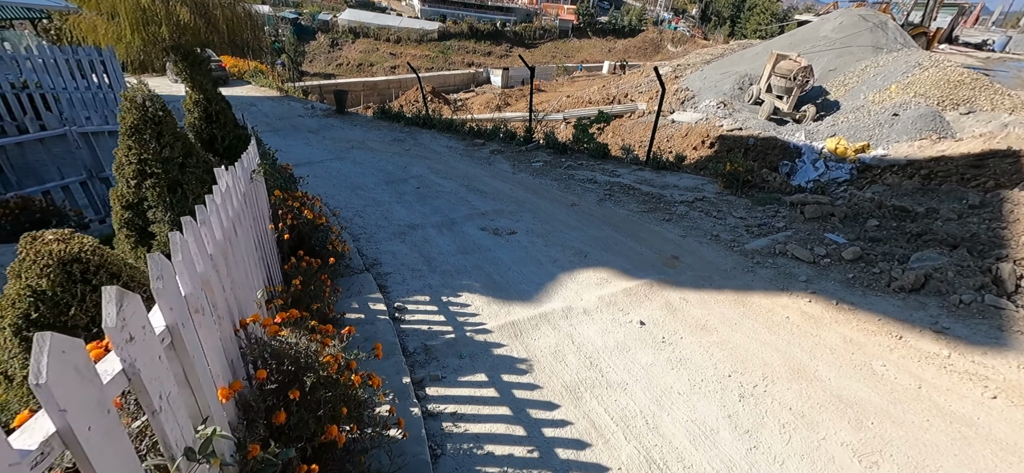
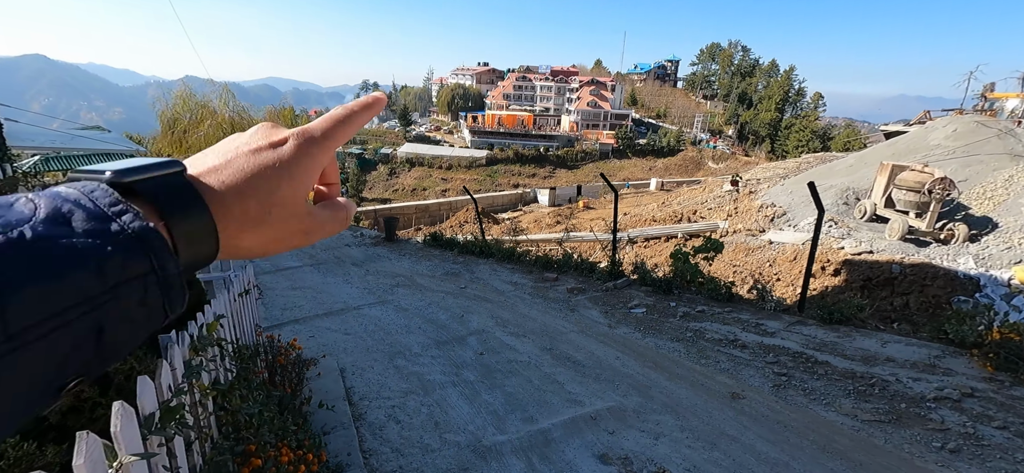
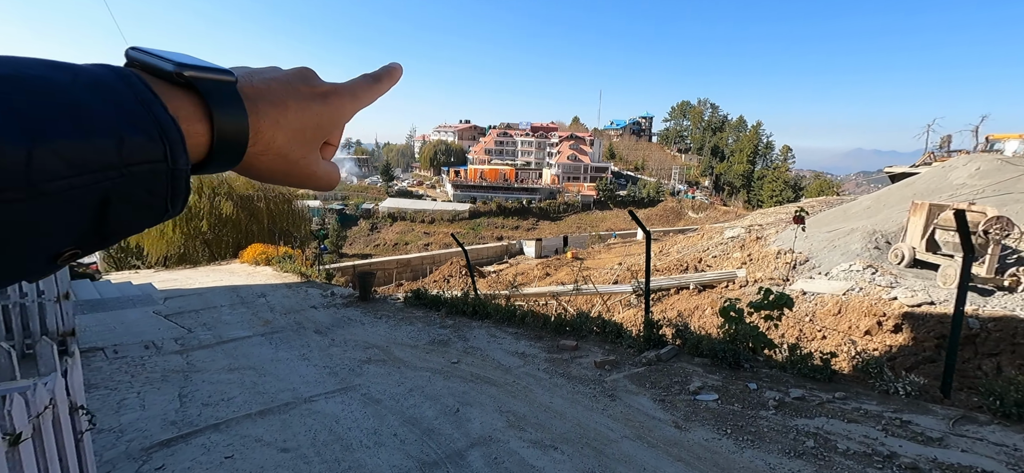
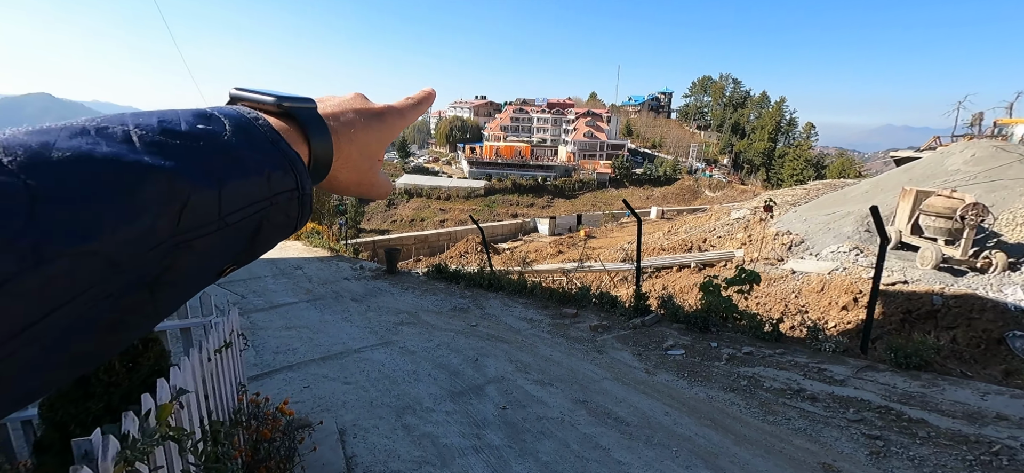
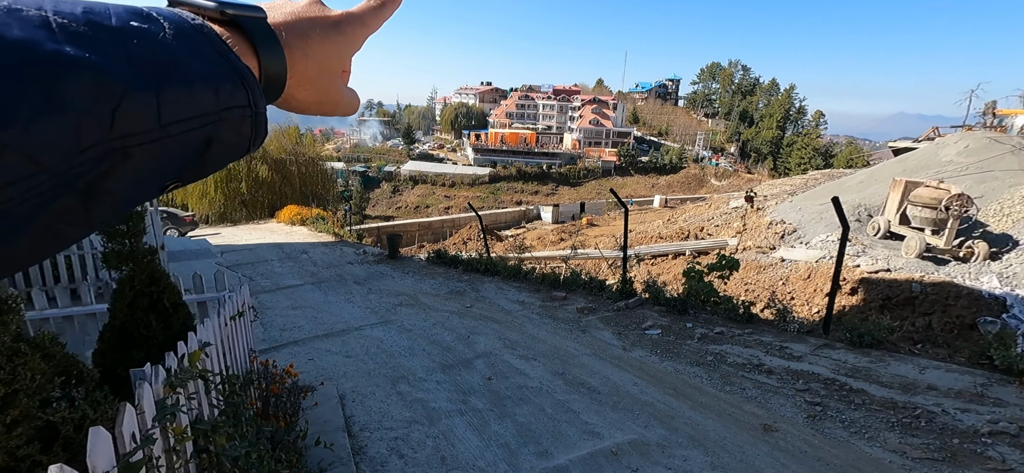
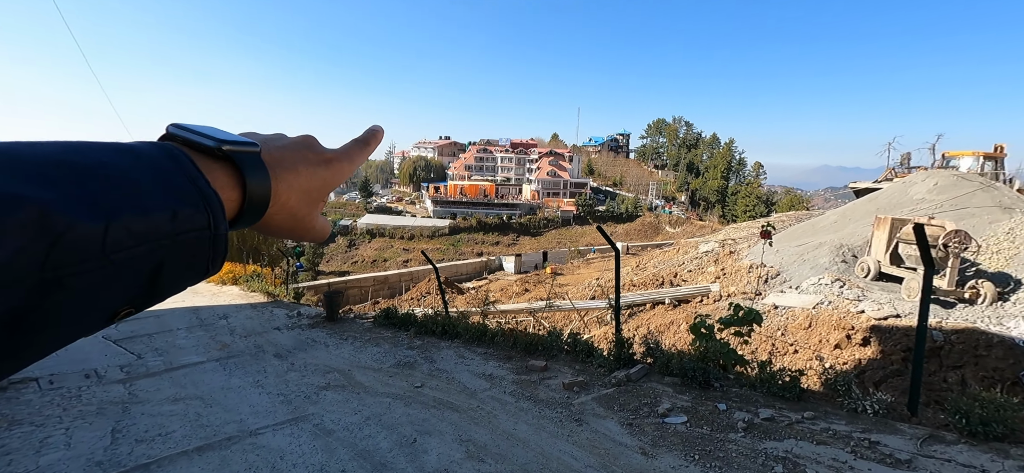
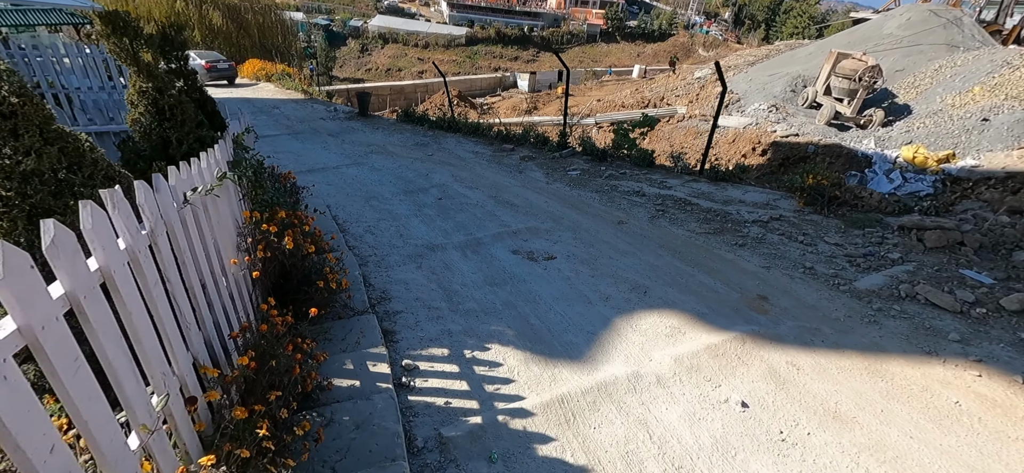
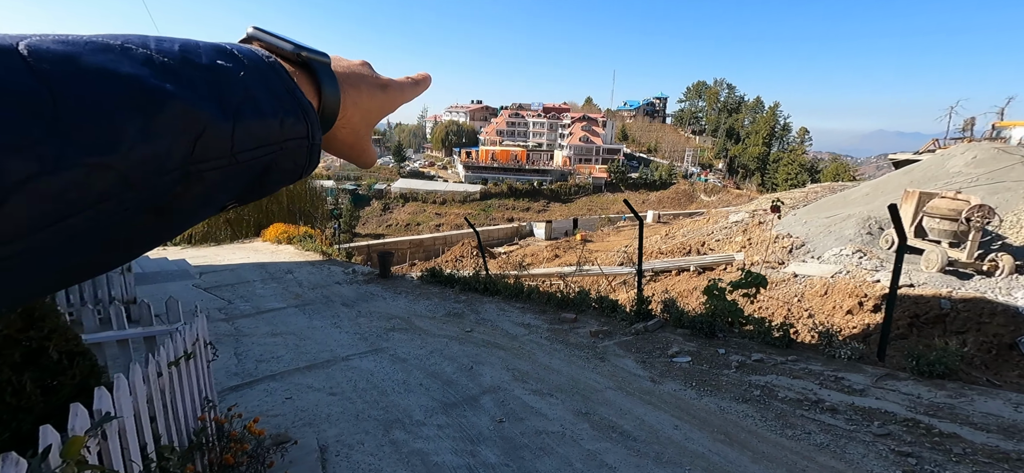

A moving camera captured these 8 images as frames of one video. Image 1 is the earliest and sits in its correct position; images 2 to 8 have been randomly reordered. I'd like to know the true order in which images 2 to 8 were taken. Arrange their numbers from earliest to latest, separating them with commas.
7, 2, 5, 4, 8, 3, 6
